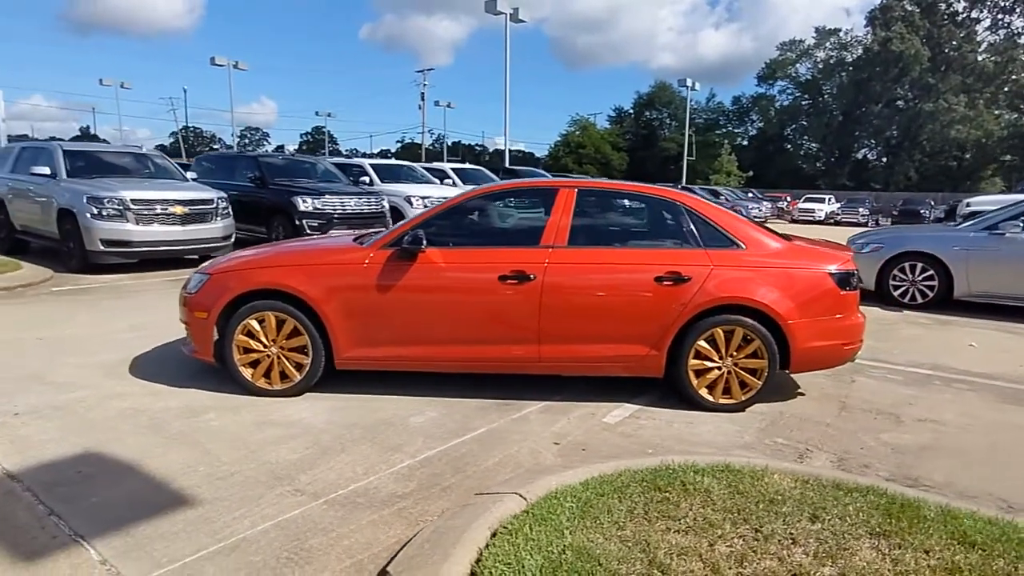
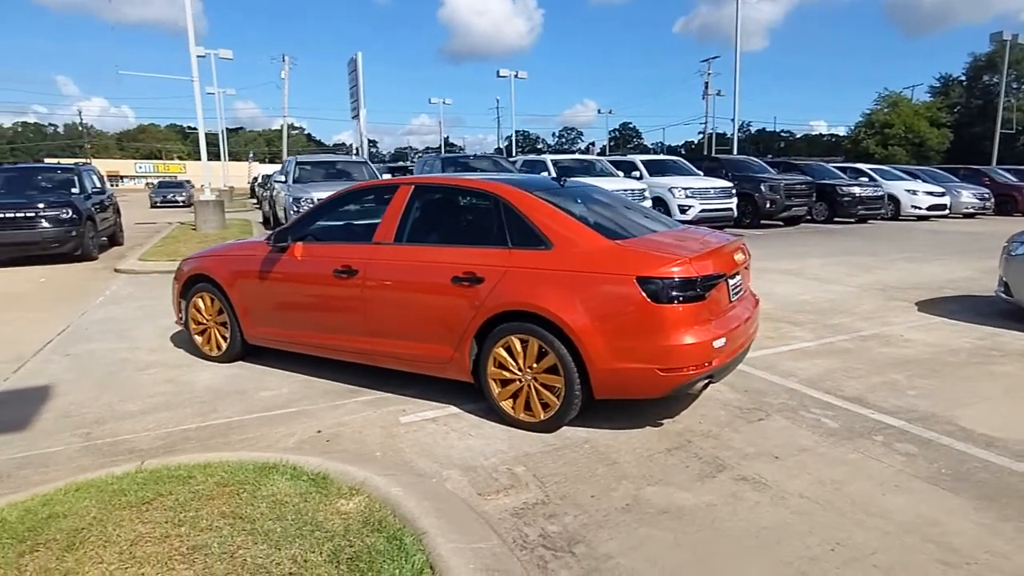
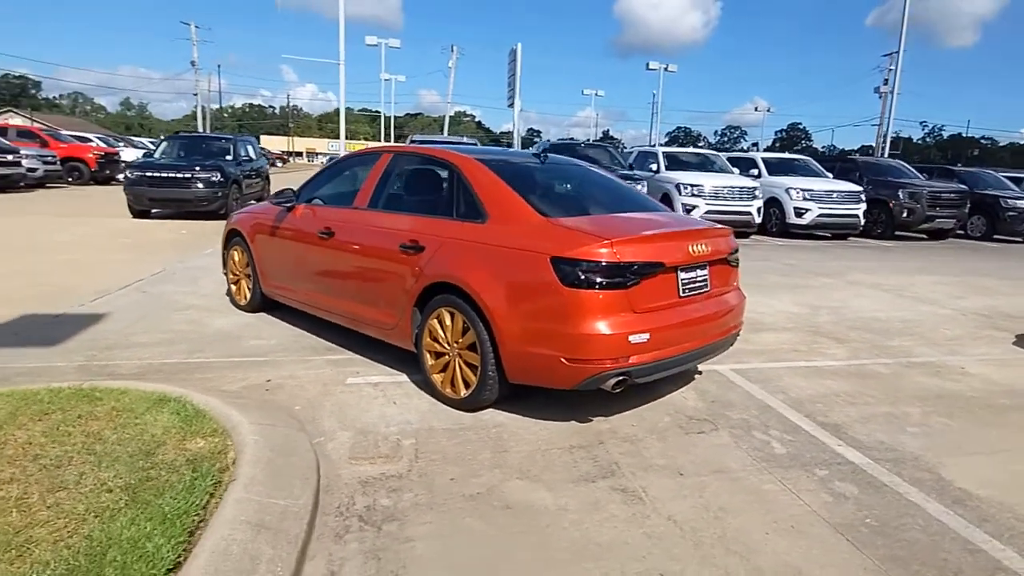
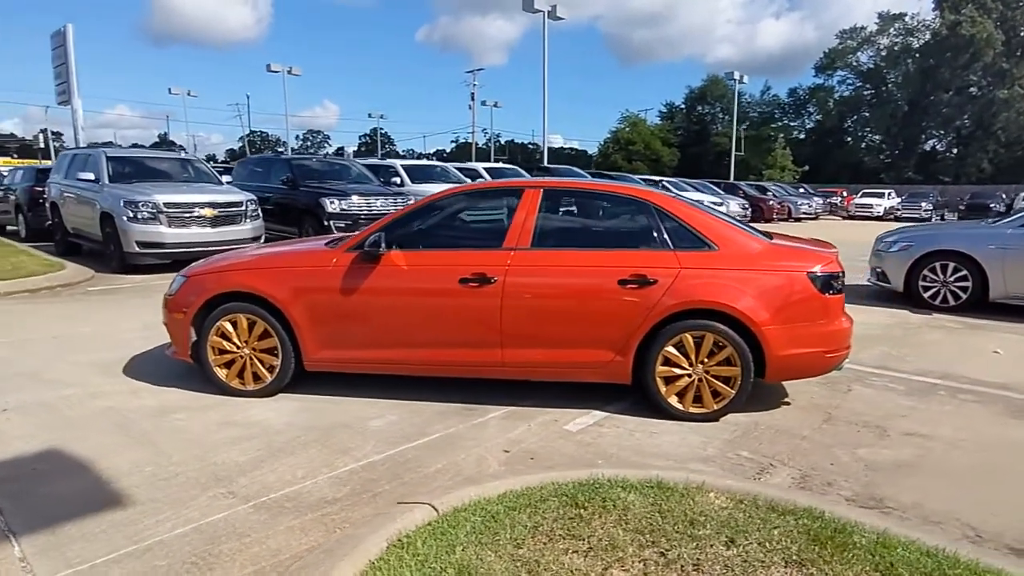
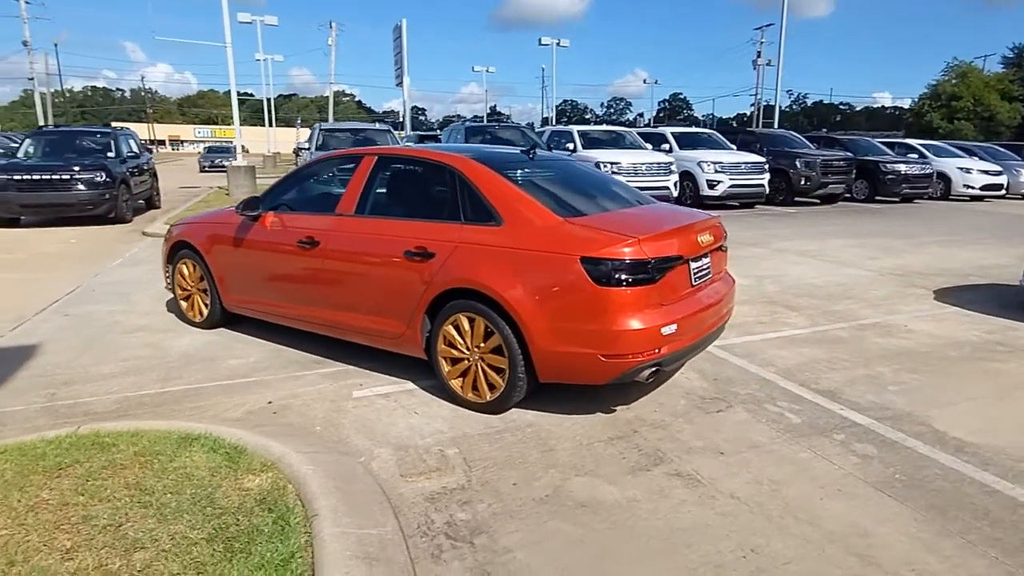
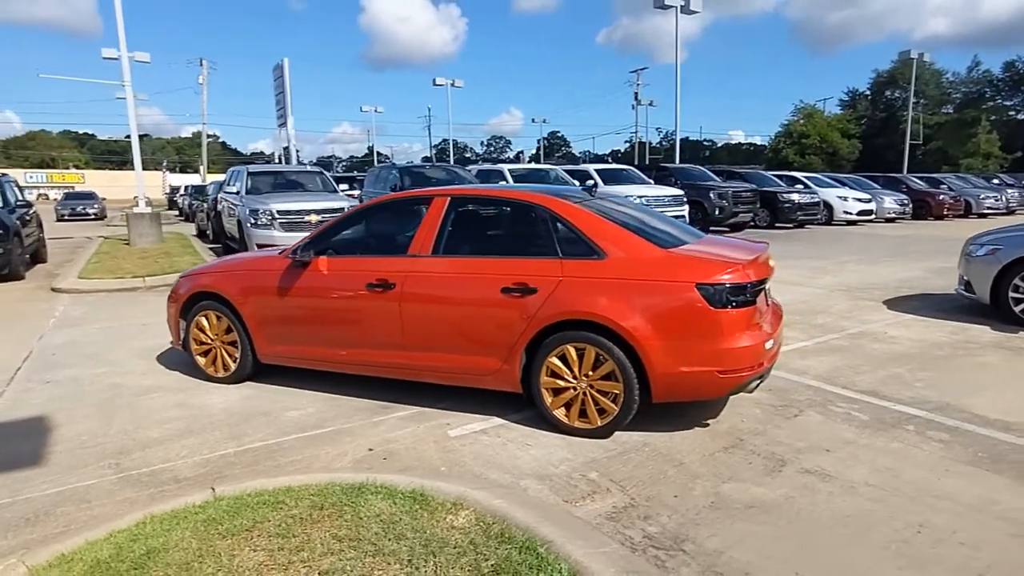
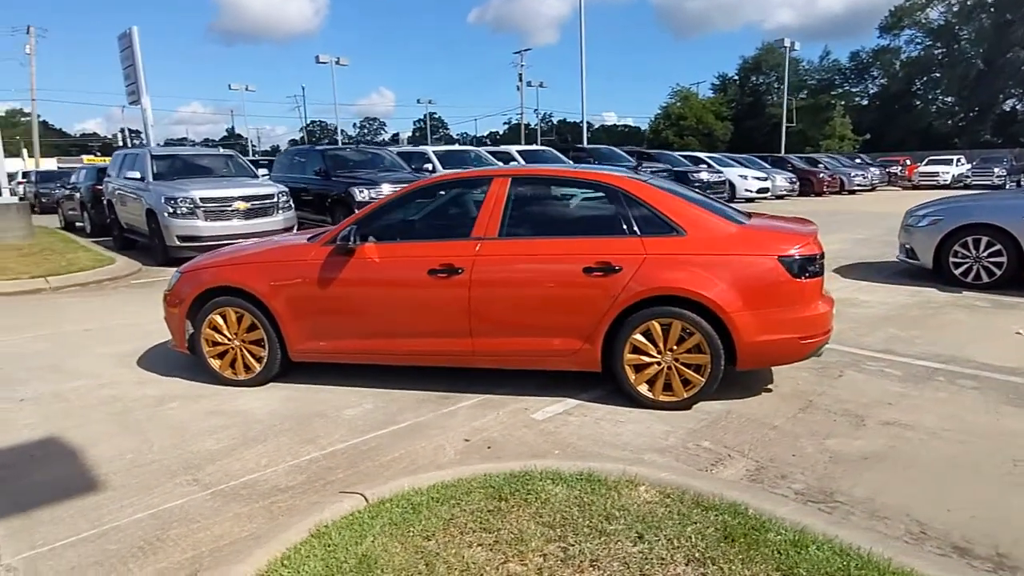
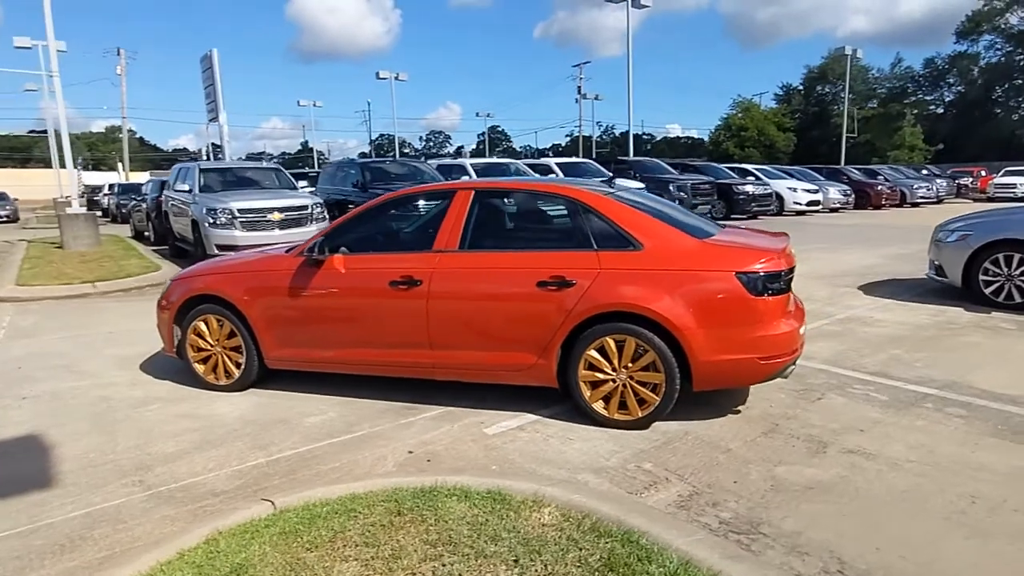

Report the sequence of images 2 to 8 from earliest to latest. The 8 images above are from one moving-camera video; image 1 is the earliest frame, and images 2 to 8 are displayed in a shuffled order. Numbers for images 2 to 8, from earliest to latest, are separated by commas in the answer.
4, 7, 8, 6, 2, 5, 3
